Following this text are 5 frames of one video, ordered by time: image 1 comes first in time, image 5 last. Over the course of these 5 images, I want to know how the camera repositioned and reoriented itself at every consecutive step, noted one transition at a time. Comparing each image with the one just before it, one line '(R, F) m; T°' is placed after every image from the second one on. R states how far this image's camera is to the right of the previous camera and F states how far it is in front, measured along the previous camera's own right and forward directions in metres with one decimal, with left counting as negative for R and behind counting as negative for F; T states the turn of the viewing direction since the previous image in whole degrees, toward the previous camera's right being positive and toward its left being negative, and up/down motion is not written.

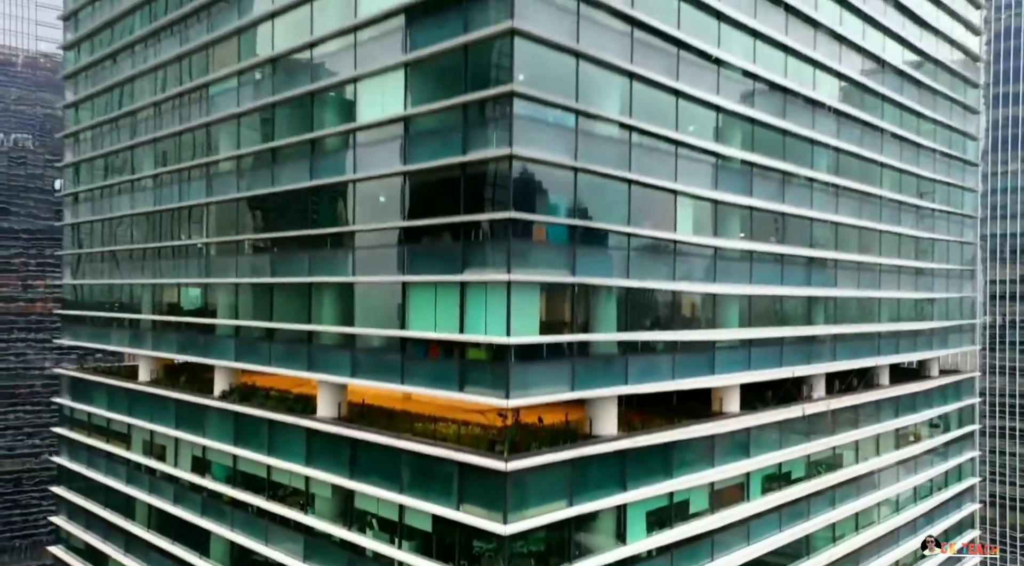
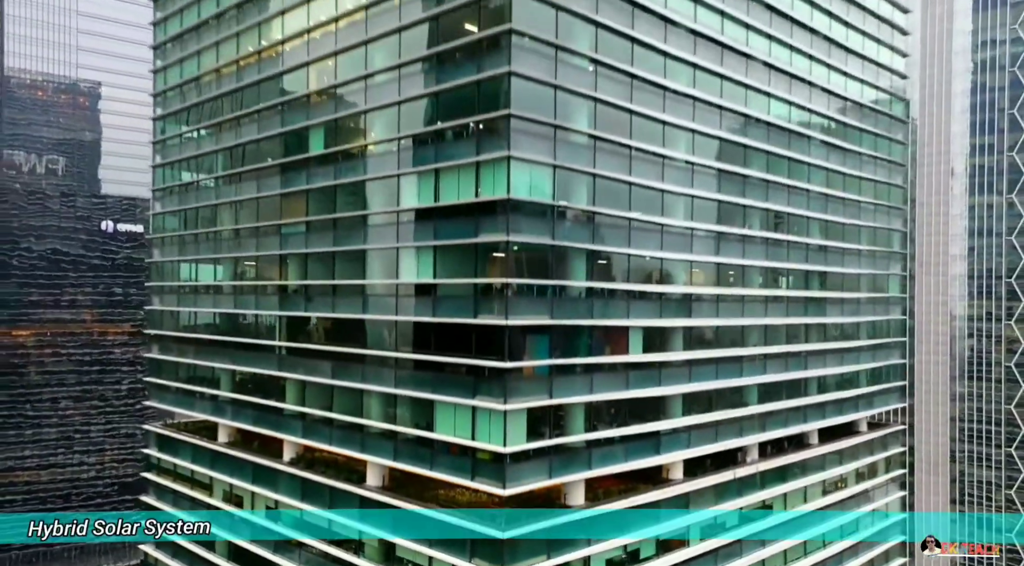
(+0.6, -10.5) m; -1°
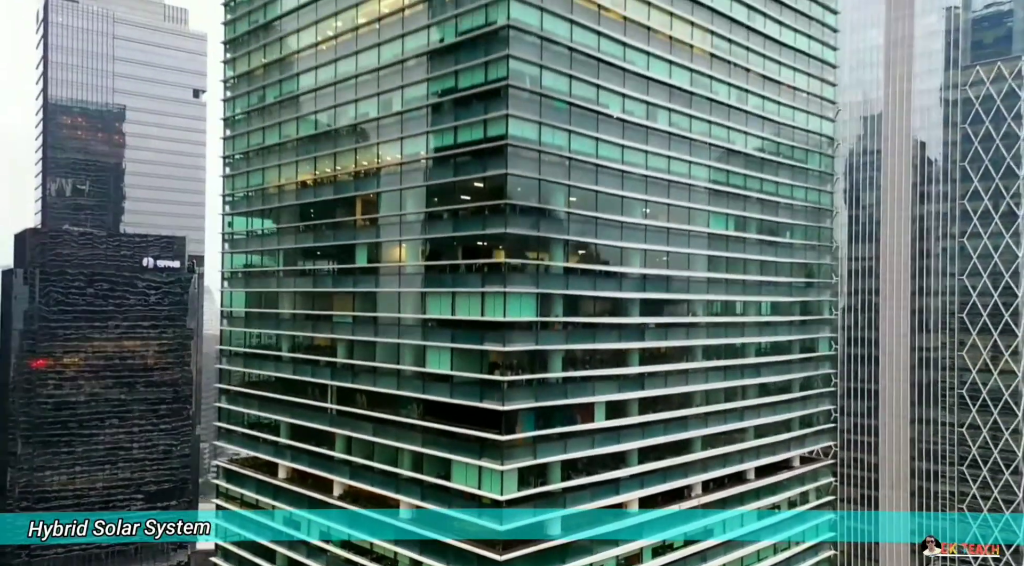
(+0.6, -13.5) m; 0°
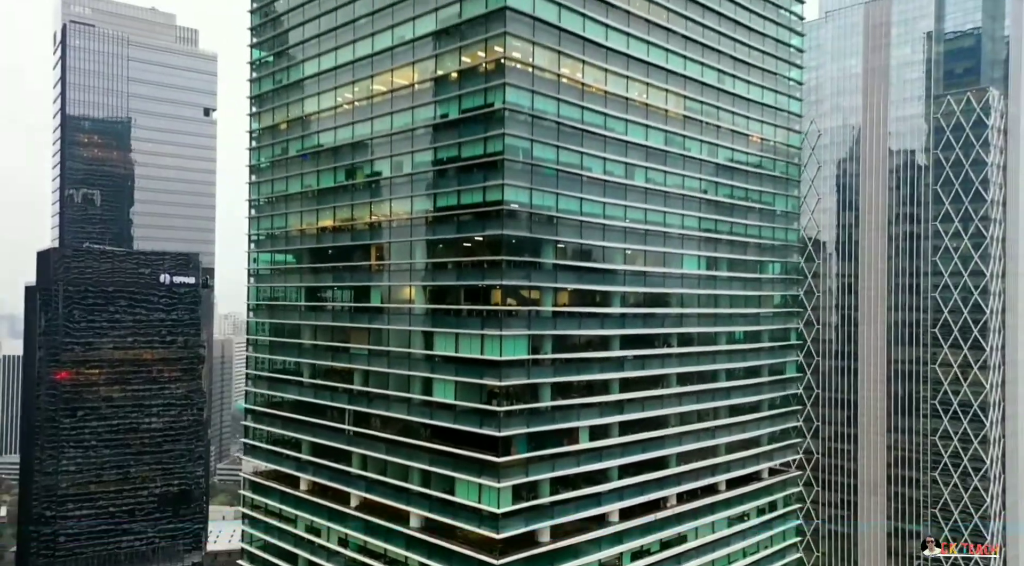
(+0.3, -7.8) m; 0°
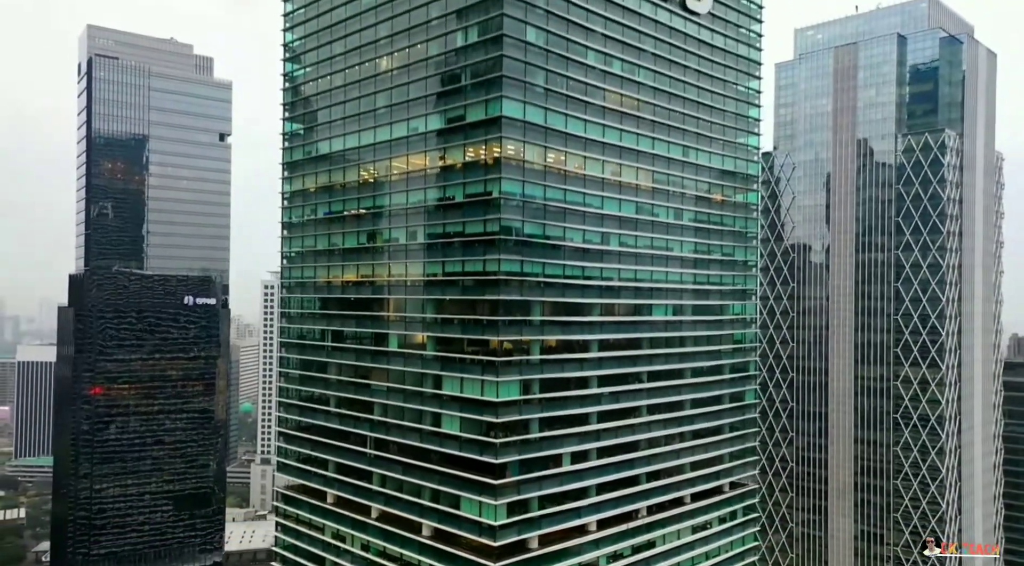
(+0.4, -12.4) m; 0°
